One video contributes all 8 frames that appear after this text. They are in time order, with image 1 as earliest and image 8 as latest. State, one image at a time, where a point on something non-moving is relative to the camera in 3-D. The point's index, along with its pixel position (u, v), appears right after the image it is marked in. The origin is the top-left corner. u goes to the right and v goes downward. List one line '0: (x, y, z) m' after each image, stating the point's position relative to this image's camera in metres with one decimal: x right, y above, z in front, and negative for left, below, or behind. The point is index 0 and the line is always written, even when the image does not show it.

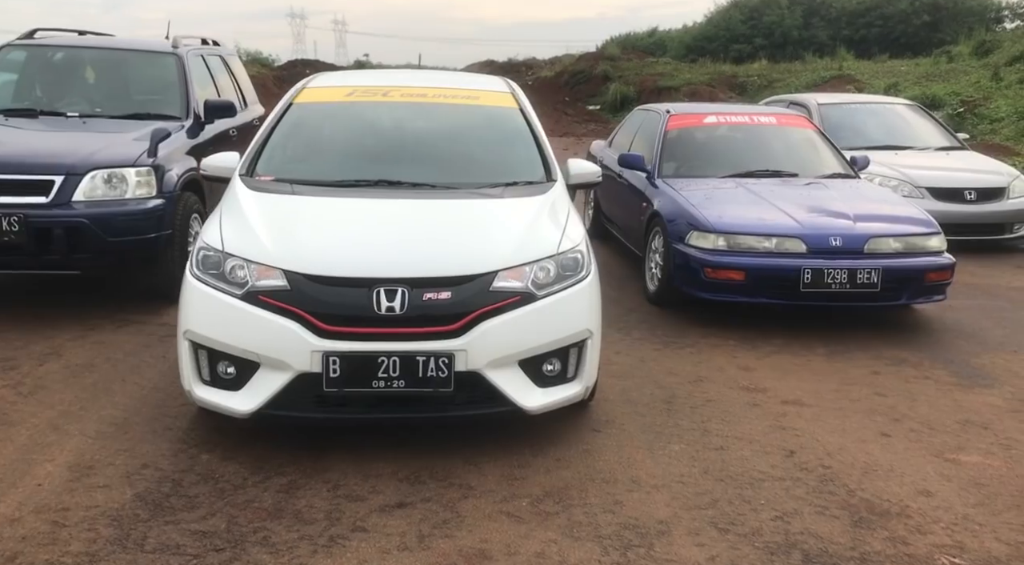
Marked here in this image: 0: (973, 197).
0: (+4.7, +0.9, +10.2) m
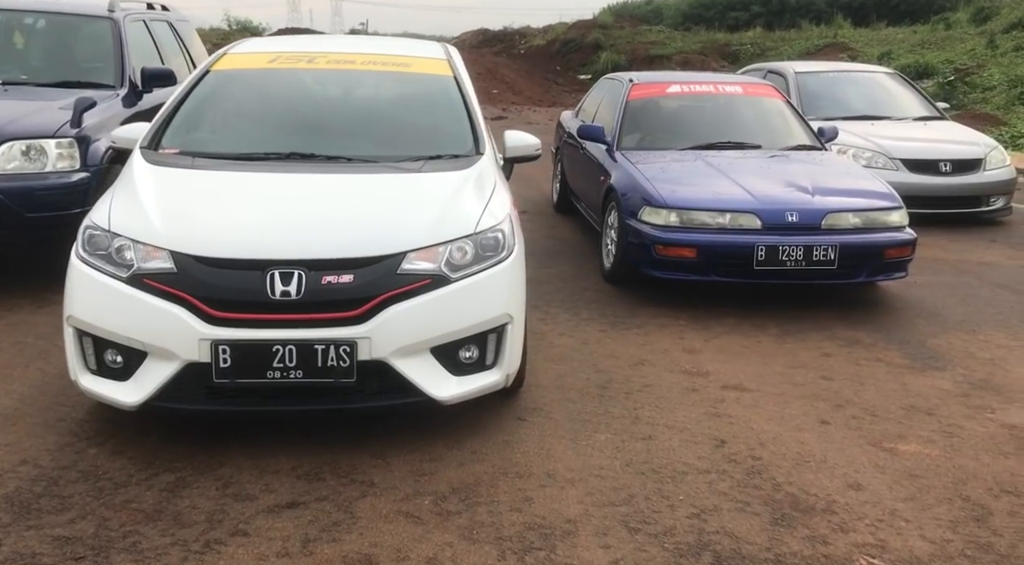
0: (+4.4, +1.1, +10.0) m
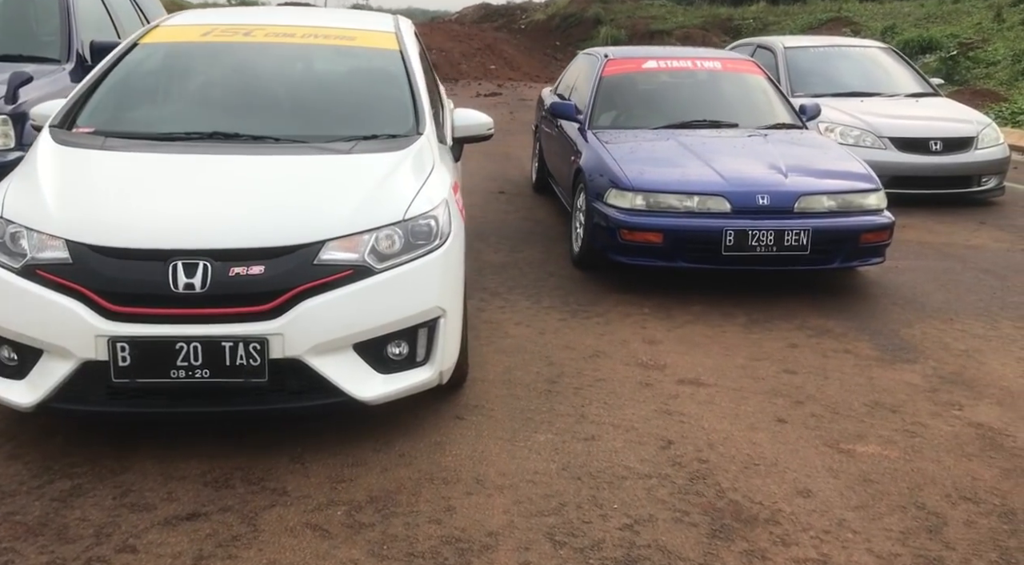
0: (+4.2, +1.3, +9.8) m
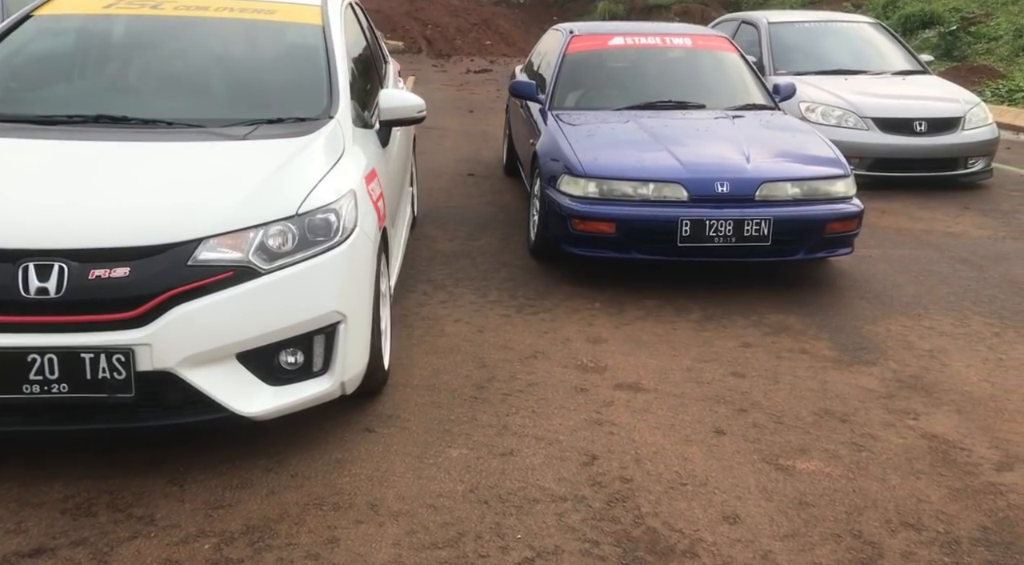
0: (+3.9, +1.4, +9.4) m
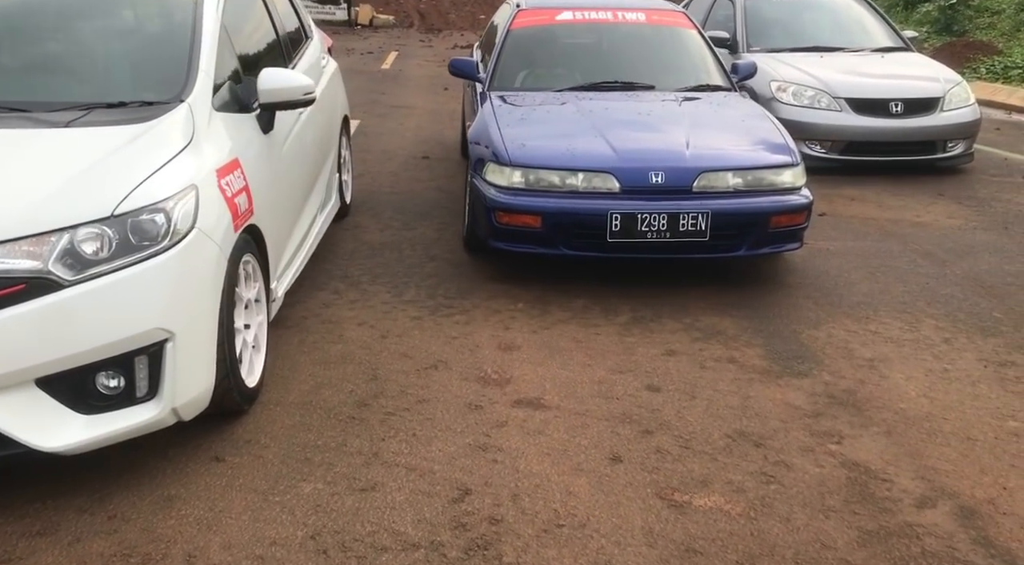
0: (+3.5, +1.5, +9.0) m
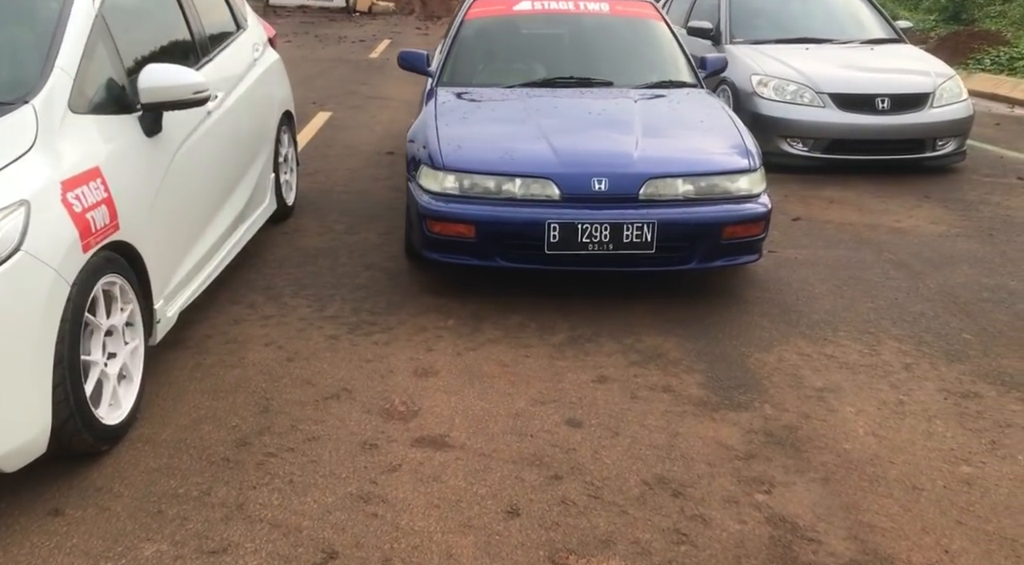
0: (+3.2, +1.5, +8.6) m
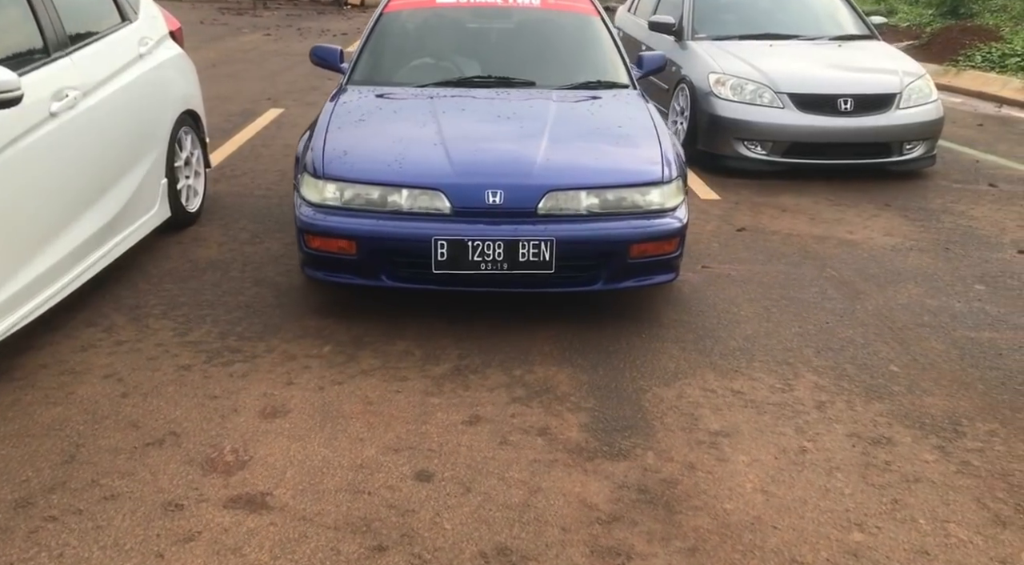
0: (+2.7, +1.4, +8.1) m
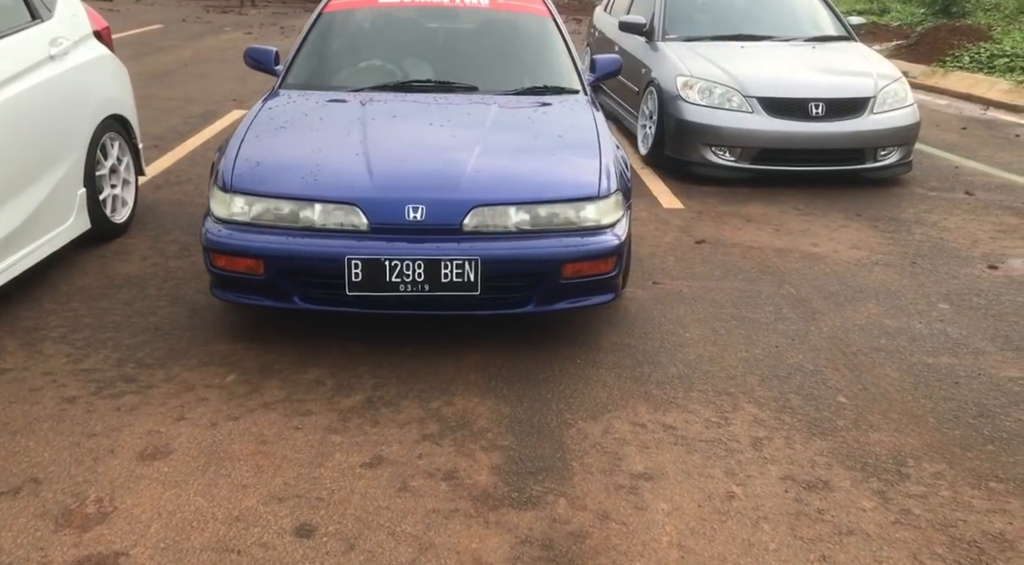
0: (+2.4, +1.3, +7.8) m
